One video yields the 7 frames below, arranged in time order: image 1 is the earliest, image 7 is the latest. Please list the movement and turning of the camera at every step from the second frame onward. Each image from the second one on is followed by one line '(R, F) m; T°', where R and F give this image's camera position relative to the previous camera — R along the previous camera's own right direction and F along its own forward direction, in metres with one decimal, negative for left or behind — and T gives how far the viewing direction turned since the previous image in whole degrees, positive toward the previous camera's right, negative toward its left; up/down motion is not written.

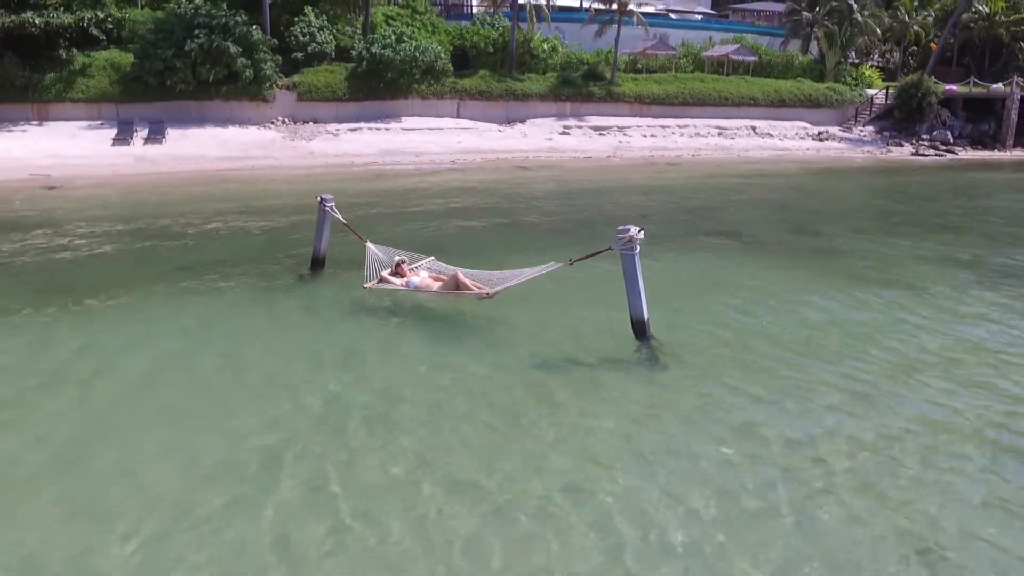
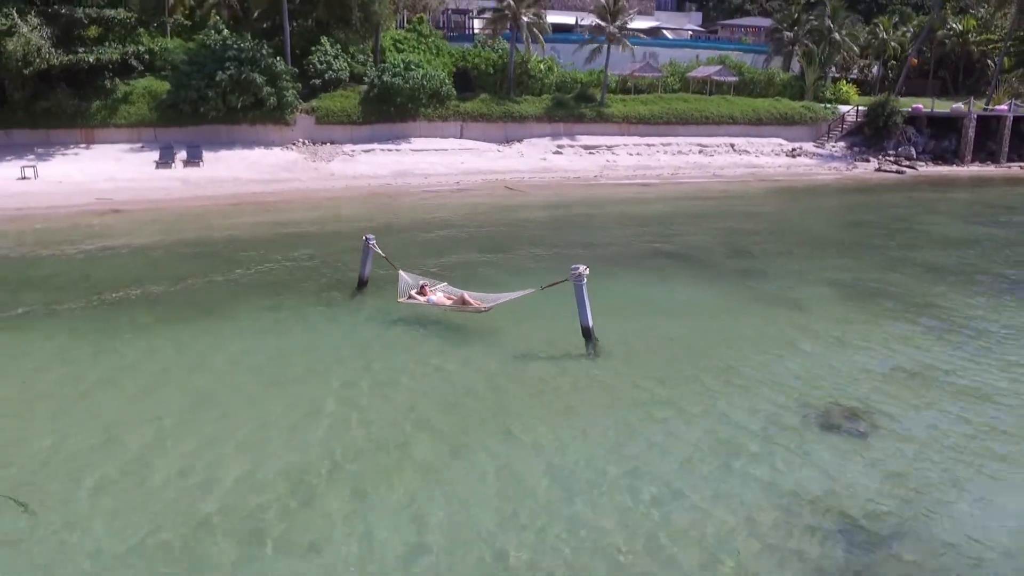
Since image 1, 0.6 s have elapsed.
(+0.1, -3.0) m; 0°
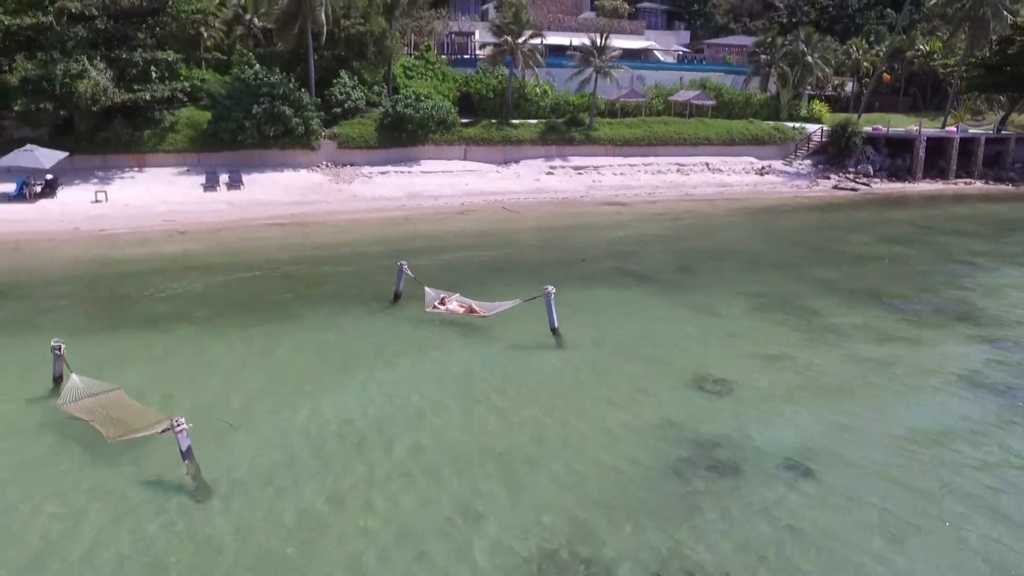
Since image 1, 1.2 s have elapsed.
(+0.2, -4.3) m; 0°
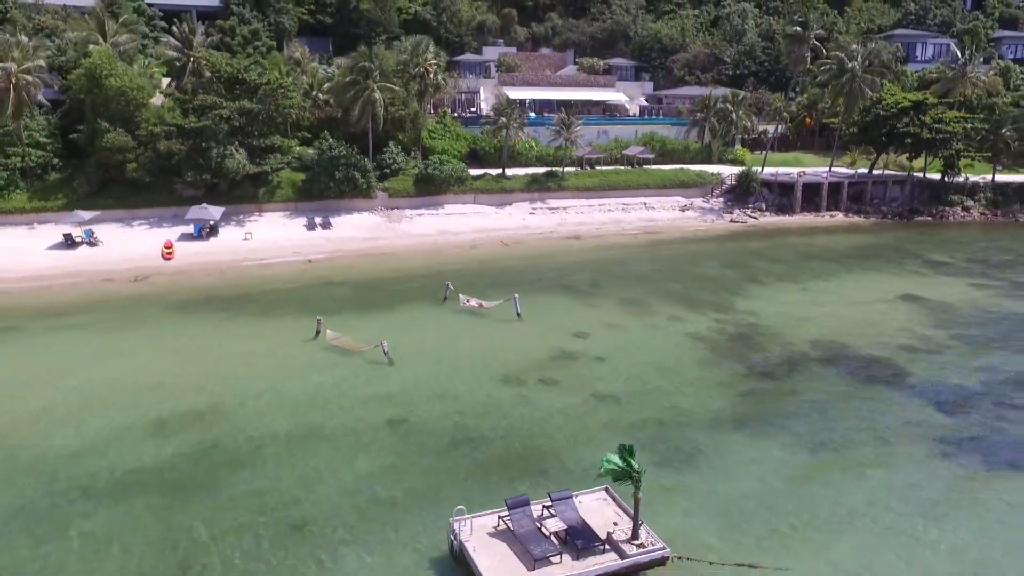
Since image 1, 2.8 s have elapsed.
(+0.6, -16.9) m; 0°
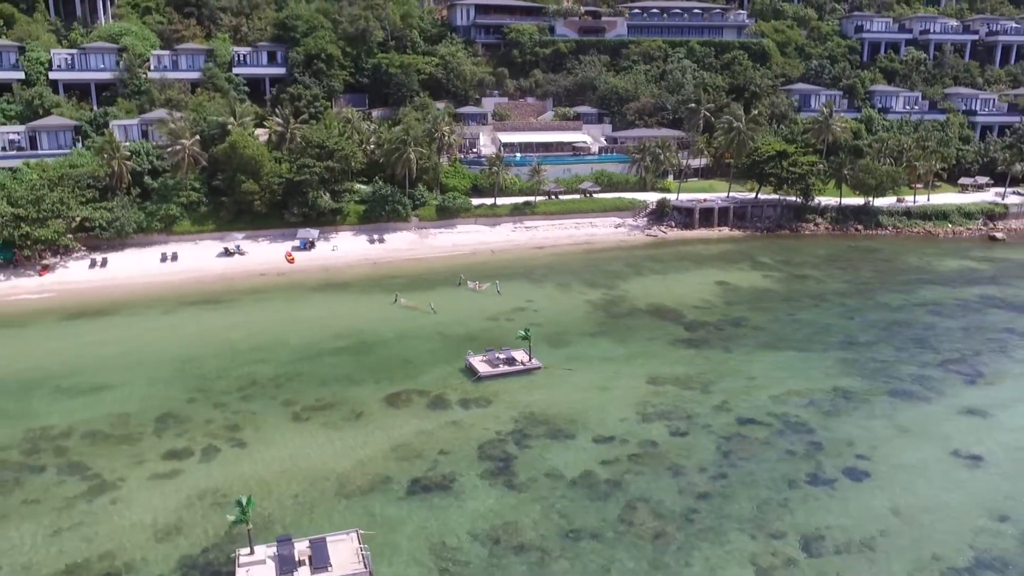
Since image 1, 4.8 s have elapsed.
(+1.5, -27.0) m; 0°
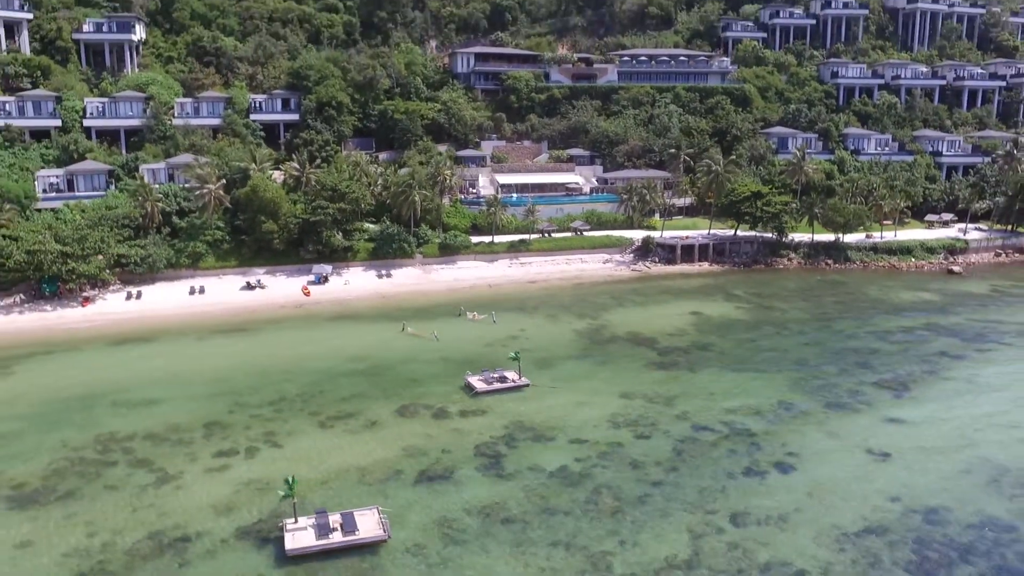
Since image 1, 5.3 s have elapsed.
(+0.5, -7.0) m; 0°
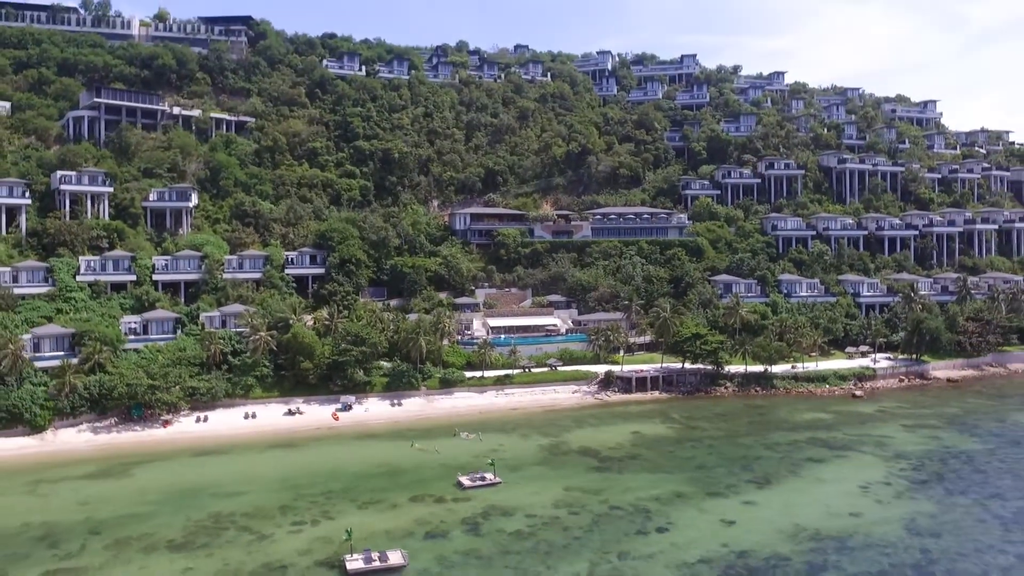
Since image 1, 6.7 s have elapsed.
(+2.0, -21.9) m; 0°
